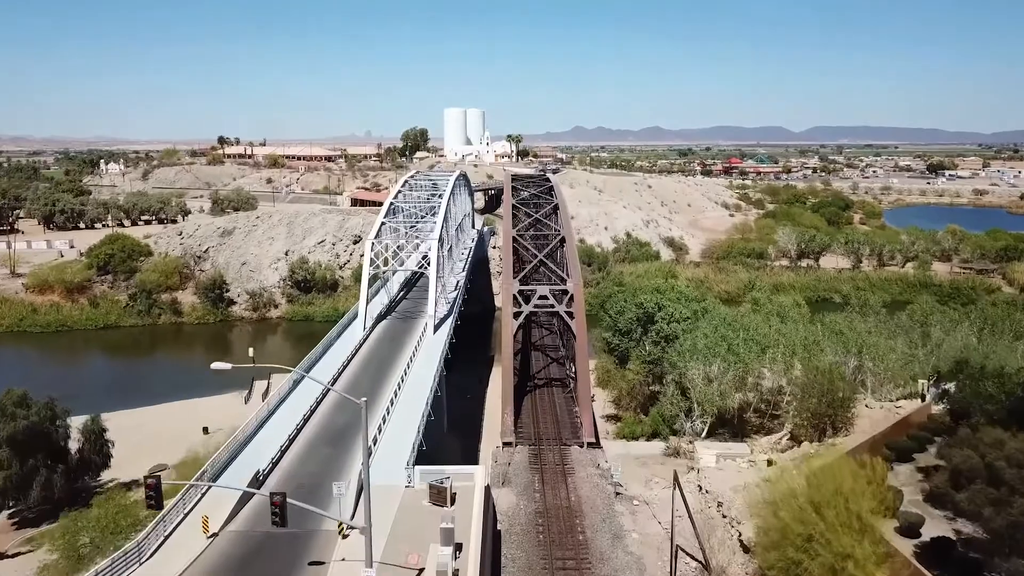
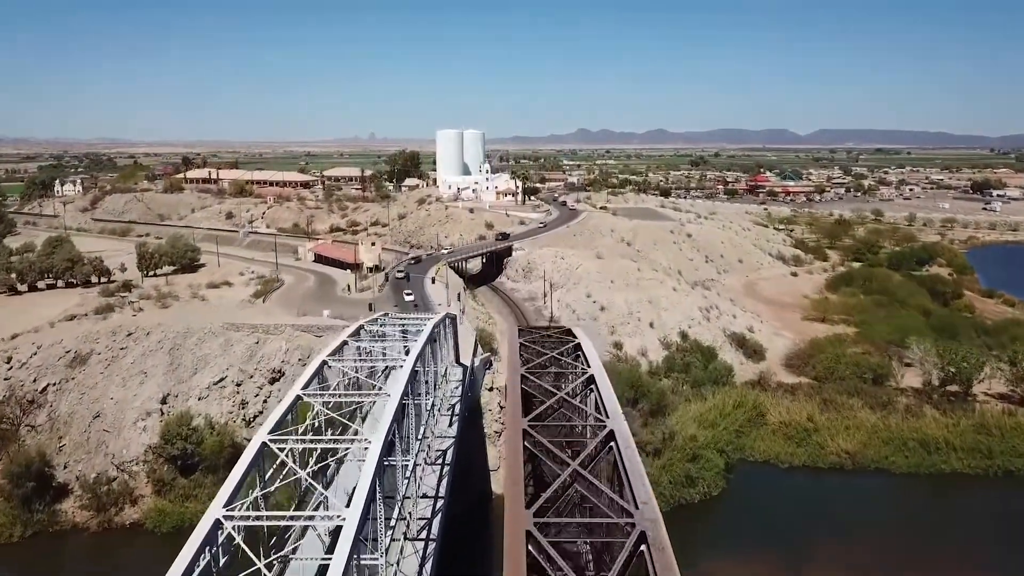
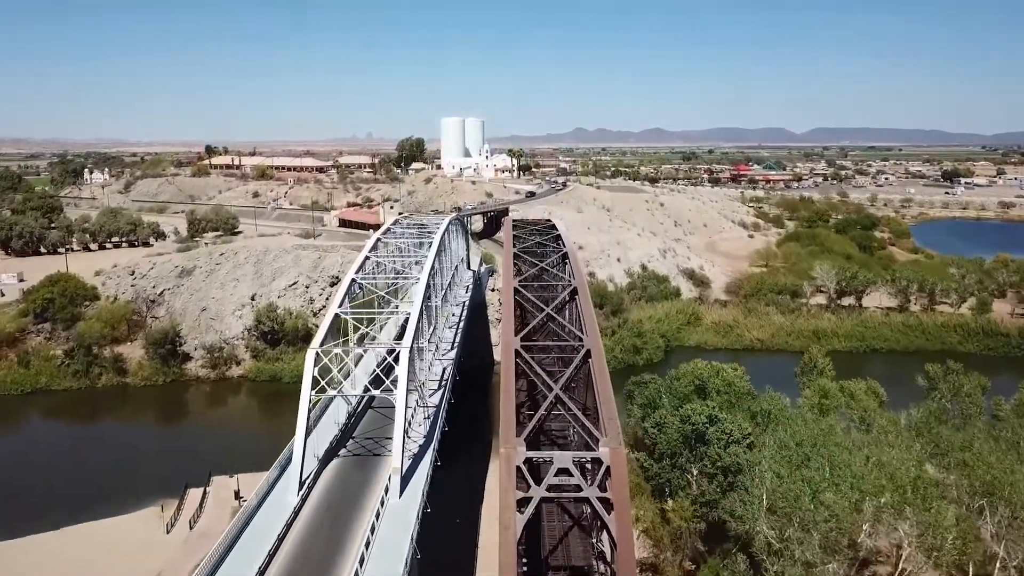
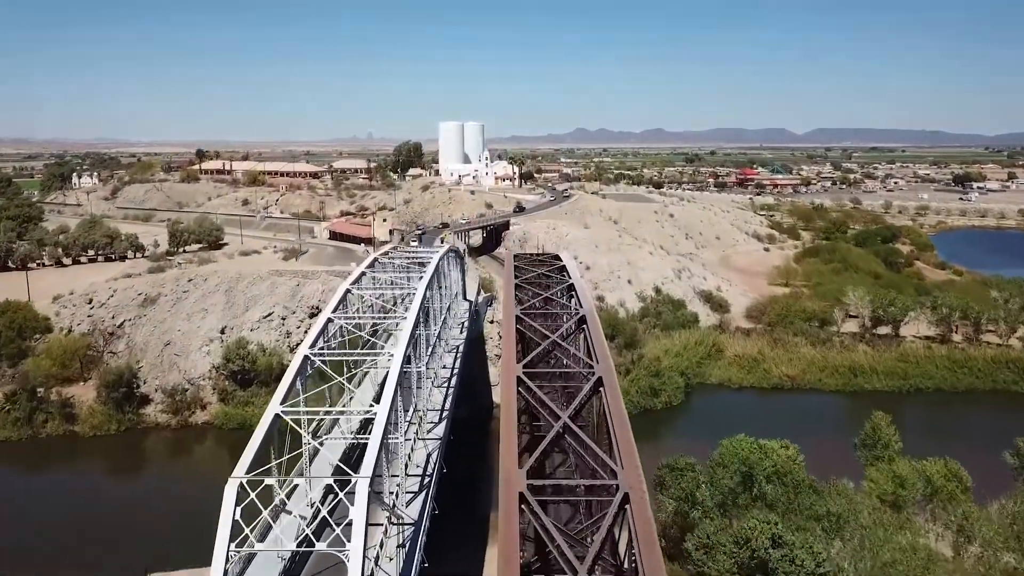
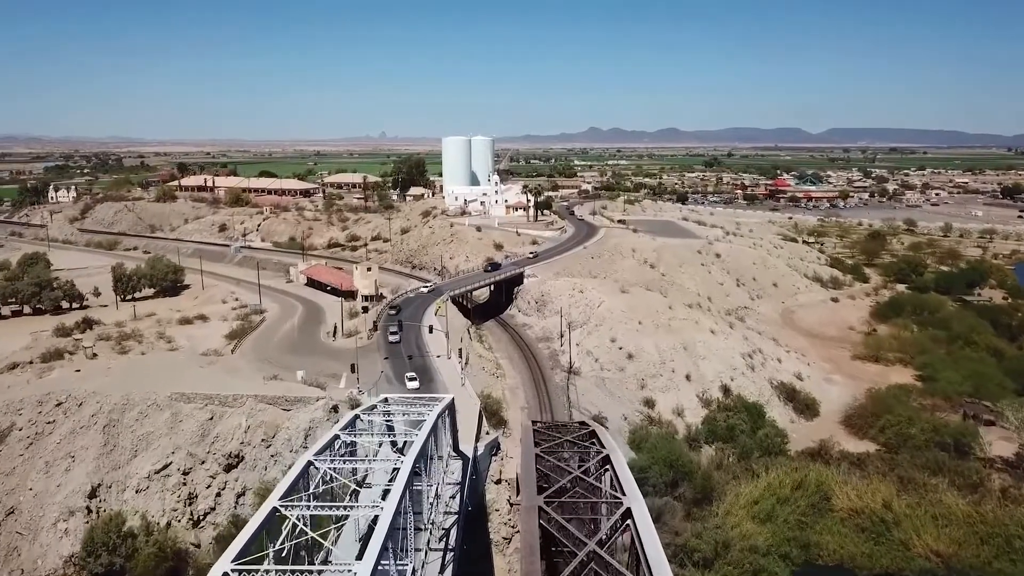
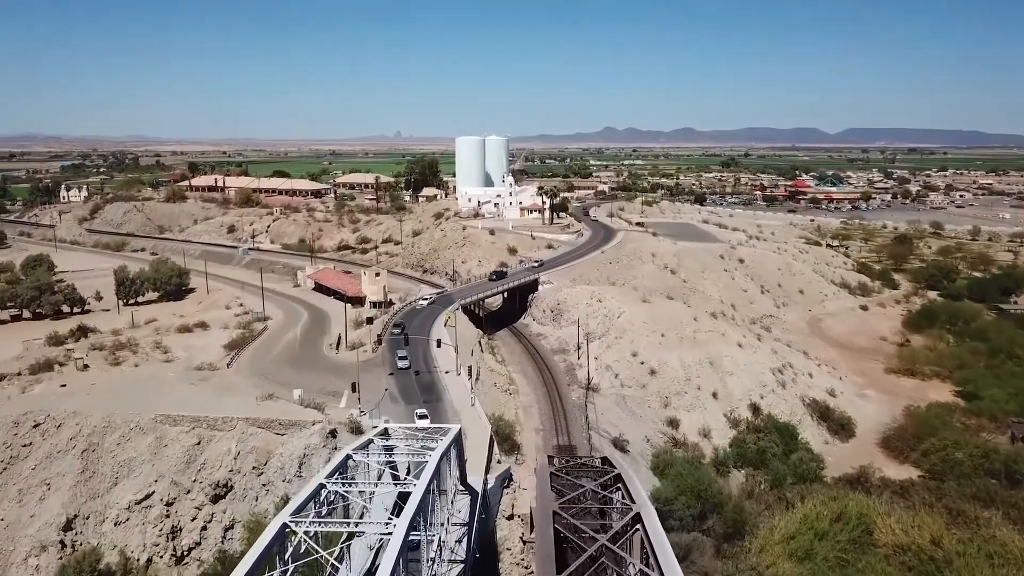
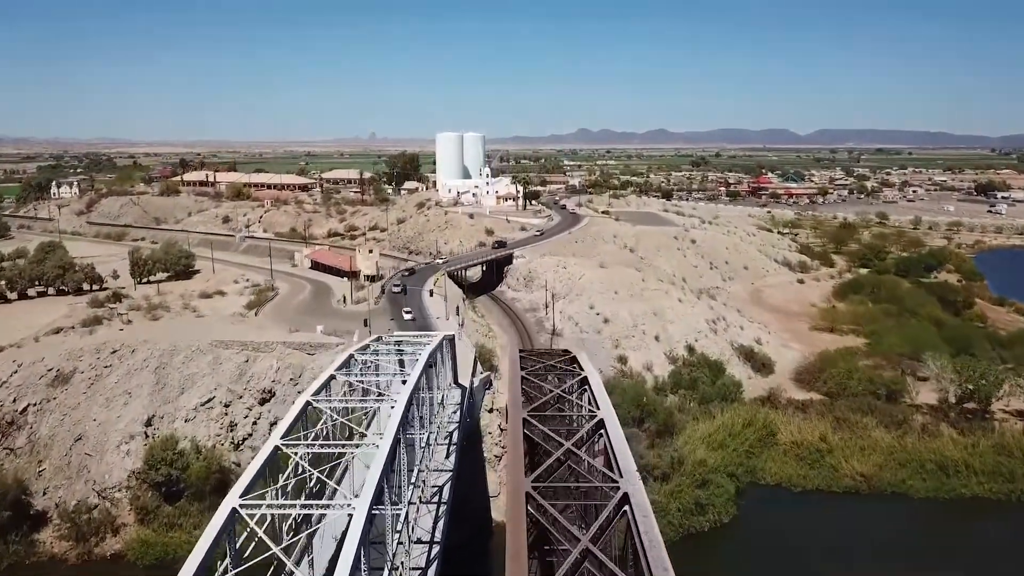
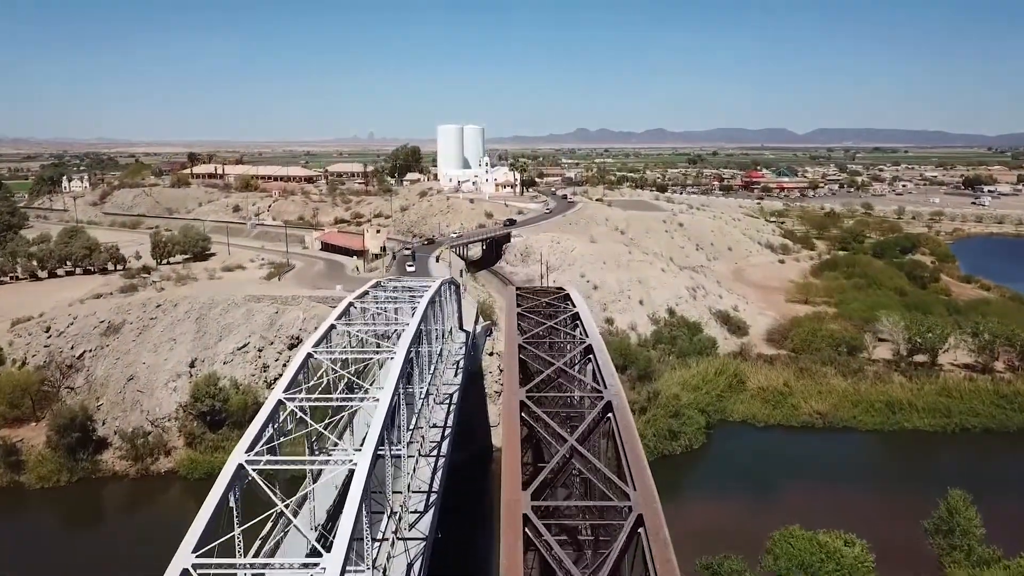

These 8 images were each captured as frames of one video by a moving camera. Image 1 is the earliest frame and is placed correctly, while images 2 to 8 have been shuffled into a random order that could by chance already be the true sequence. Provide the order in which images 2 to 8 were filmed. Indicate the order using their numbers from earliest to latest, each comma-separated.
3, 4, 8, 2, 7, 5, 6
